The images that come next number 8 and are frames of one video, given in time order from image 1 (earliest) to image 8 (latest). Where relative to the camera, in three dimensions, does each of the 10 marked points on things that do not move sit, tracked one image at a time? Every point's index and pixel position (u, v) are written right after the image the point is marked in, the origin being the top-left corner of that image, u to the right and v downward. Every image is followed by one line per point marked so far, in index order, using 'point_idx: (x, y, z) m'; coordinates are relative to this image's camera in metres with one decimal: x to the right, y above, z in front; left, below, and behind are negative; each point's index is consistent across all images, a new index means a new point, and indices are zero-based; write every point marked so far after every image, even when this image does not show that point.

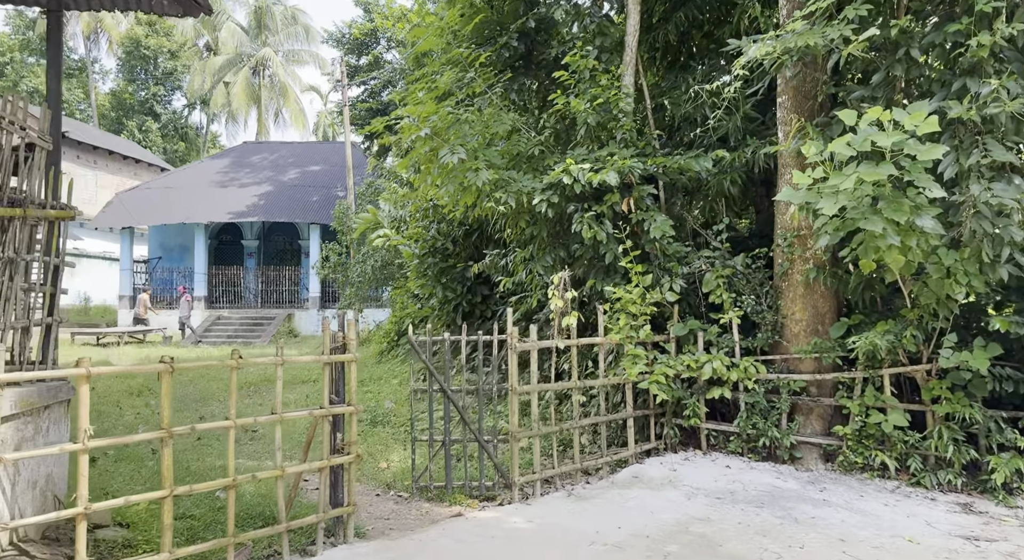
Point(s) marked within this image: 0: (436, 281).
0: (-0.8, 0.0, +8.2) m
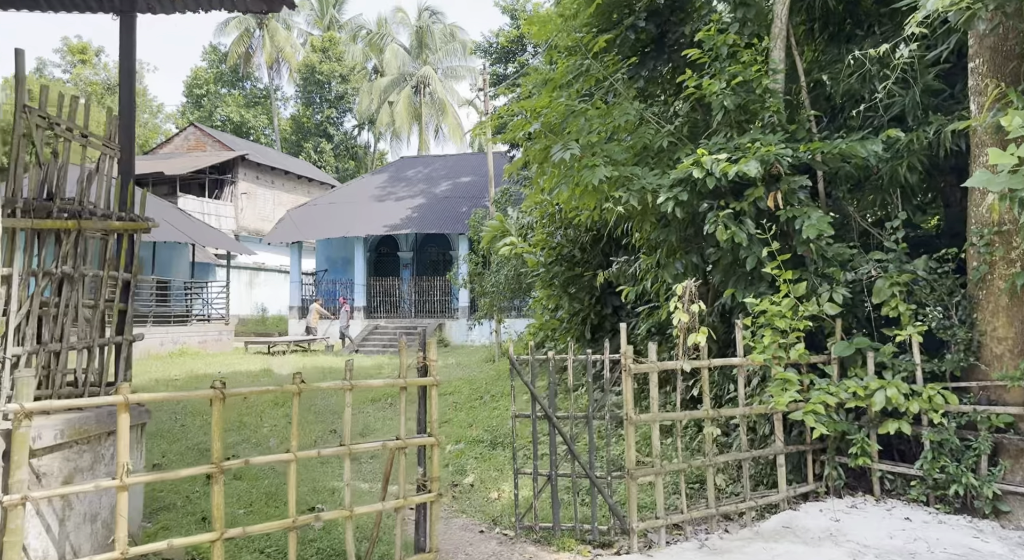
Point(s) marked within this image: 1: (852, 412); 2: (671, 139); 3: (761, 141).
0: (+0.5, -0.1, +7.6) m
1: (+2.2, -0.9, +5.1) m
2: (+1.2, +1.0, +5.7) m
3: (+1.7, +0.9, +5.2) m
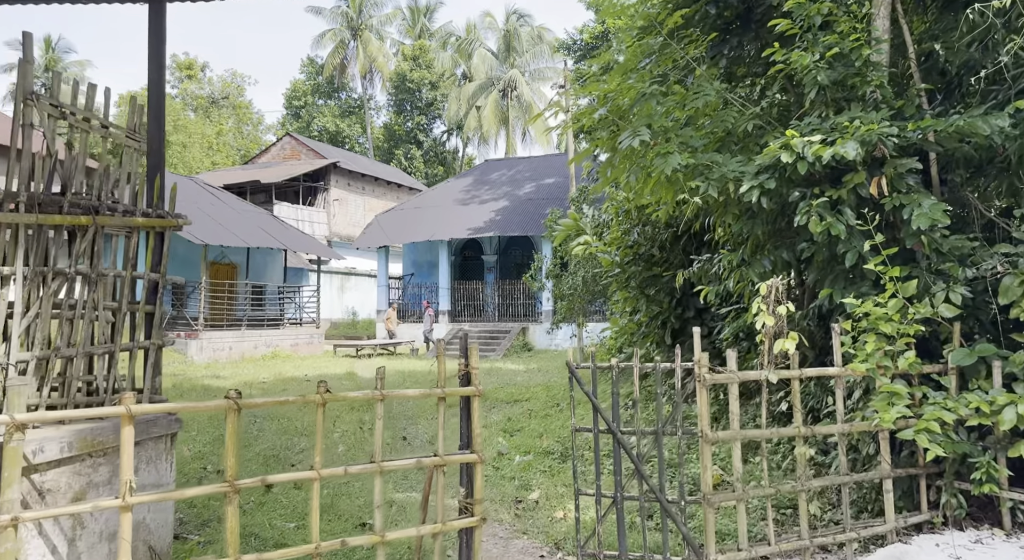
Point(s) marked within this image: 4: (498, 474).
0: (+1.2, -0.1, +7.1) m
1: (+2.6, -0.8, +4.4) m
2: (+1.6, +1.0, +5.1) m
3: (+2.0, +0.9, +4.6) m
4: (-0.1, -1.5, +6.1) m
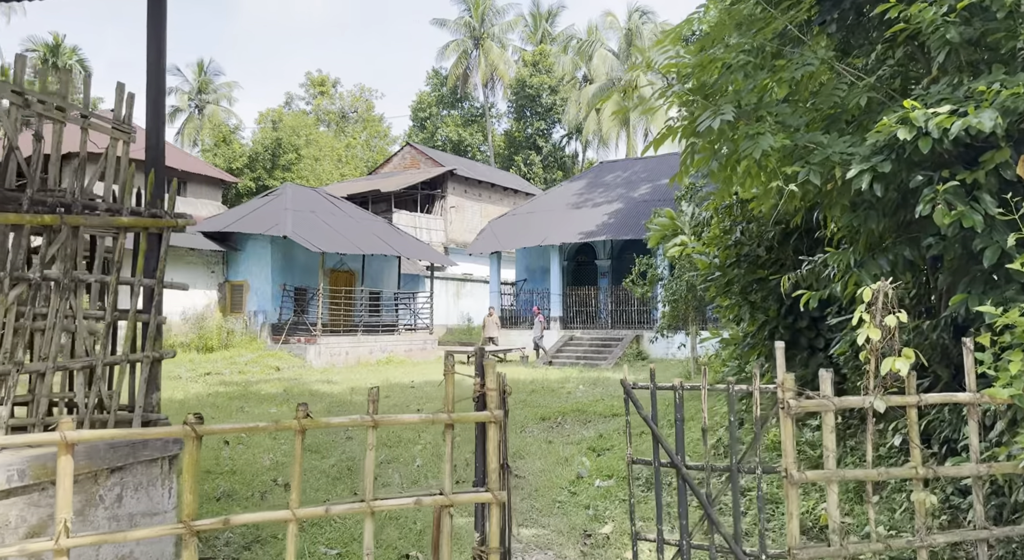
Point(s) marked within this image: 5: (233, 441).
0: (+1.9, -0.1, +6.3) m
1: (+2.8, -0.9, +3.4) m
2: (+2.0, +1.0, +4.3) m
3: (+2.3, +0.9, +3.7) m
4: (+0.4, -1.5, +5.5) m
5: (-2.8, -1.6, +7.7) m
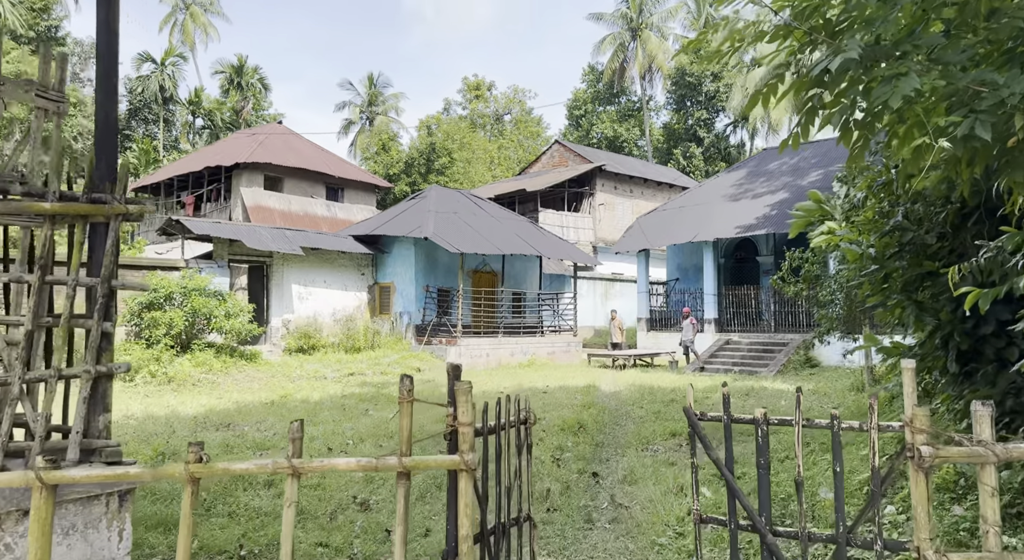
0: (+2.5, -0.1, +5.0) m
1: (+2.8, -0.8, +2.0) m
2: (+2.2, +1.1, +3.0) m
3: (+2.4, +1.0, +2.4) m
4: (+1.0, -1.5, +4.5) m
5: (-1.7, -1.6, +7.4) m
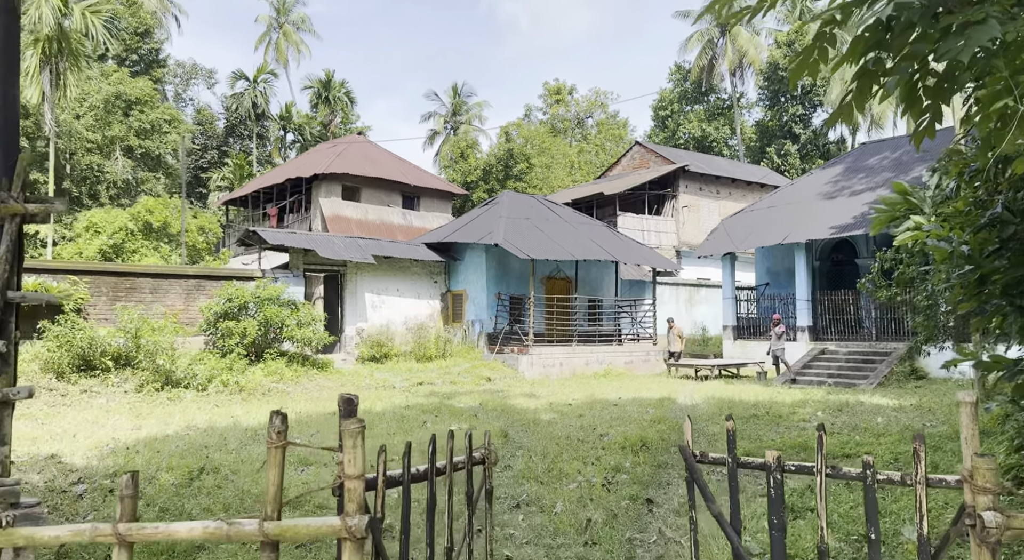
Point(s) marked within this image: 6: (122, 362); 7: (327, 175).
0: (+2.6, -0.1, +4.2) m
1: (+2.6, -0.8, +1.1) m
2: (+2.1, +1.1, +2.3) m
3: (+2.2, +1.0, +1.6) m
4: (+1.1, -1.6, +3.9) m
5: (-1.2, -1.7, +7.1) m
6: (-6.3, -1.3, +12.6) m
7: (-4.7, +2.7, +19.9) m
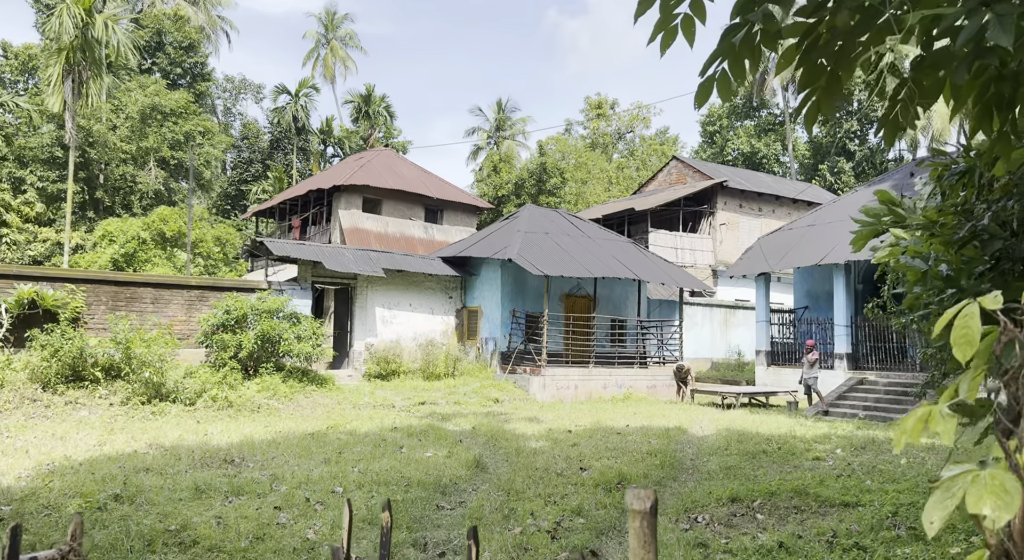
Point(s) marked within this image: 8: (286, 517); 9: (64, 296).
0: (+2.0, -0.2, +3.3) m
1: (+1.8, -0.8, +0.2) m
2: (+1.3, +1.0, +1.5) m
3: (+1.4, +0.9, +0.8) m
4: (+0.4, -1.6, +3.1) m
5: (-1.6, -1.8, +6.4) m
6: (-6.3, -1.5, +12.3) m
7: (-4.1, +2.3, +19.6) m
8: (-1.7, -1.8, +5.8) m
9: (-7.4, -0.3, +12.9) m
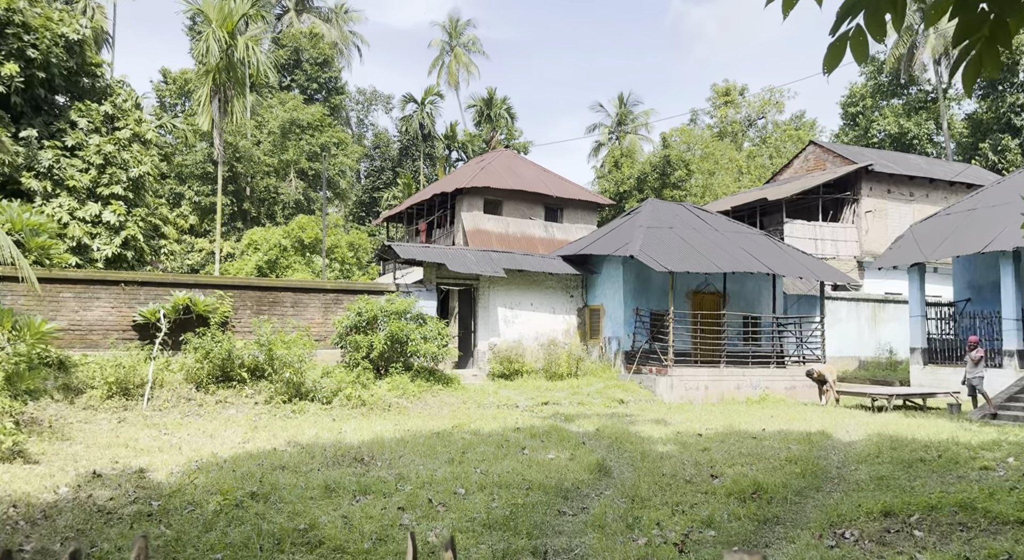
0: (+2.4, -0.2, +2.7) m
1: (+1.7, -0.8, -0.3) m
2: (+1.4, +1.0, +1.0) m
3: (+1.4, +1.0, +0.3) m
4: (+0.8, -1.6, +2.8) m
5: (-0.6, -1.8, +6.4) m
6: (-4.2, -1.6, +13.0) m
7: (-1.0, +2.3, +19.8) m
8: (-0.8, -1.8, +5.9) m
9: (-5.2, -0.4, +13.7) m
